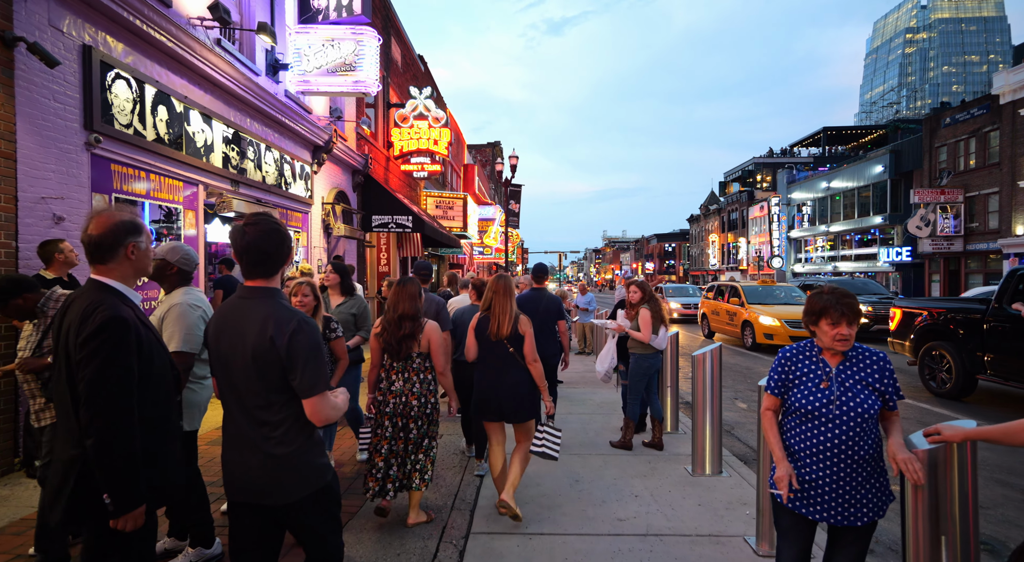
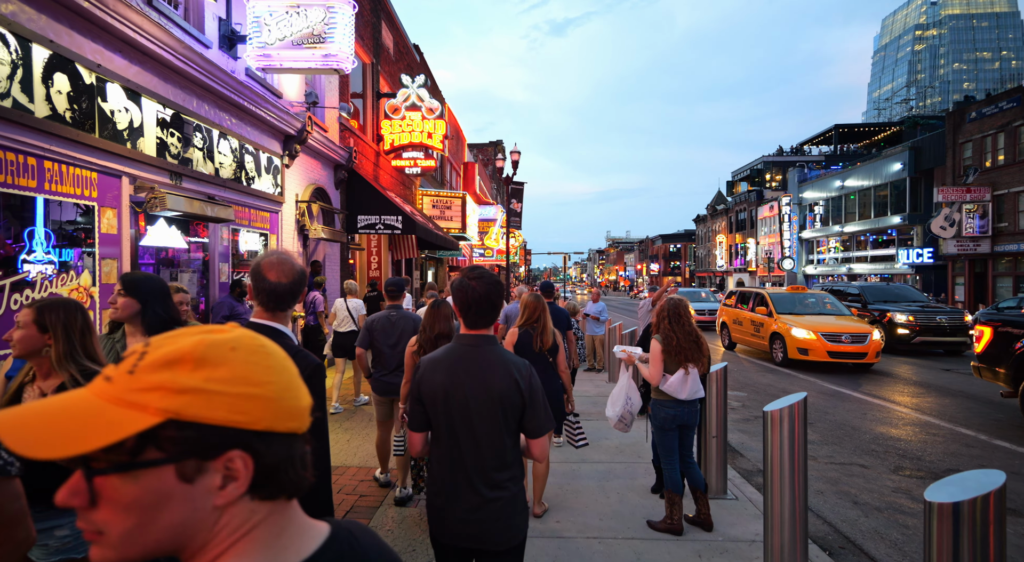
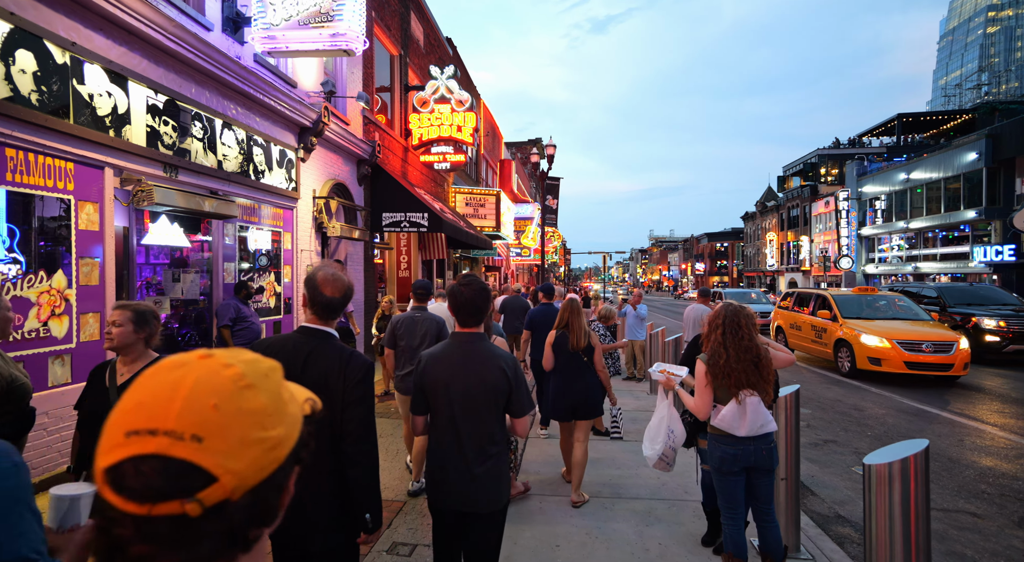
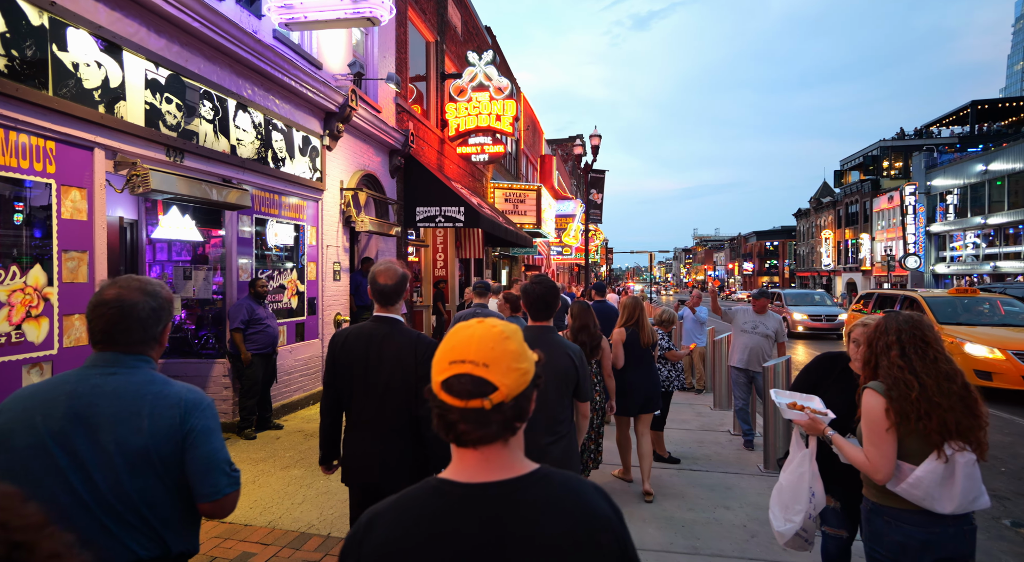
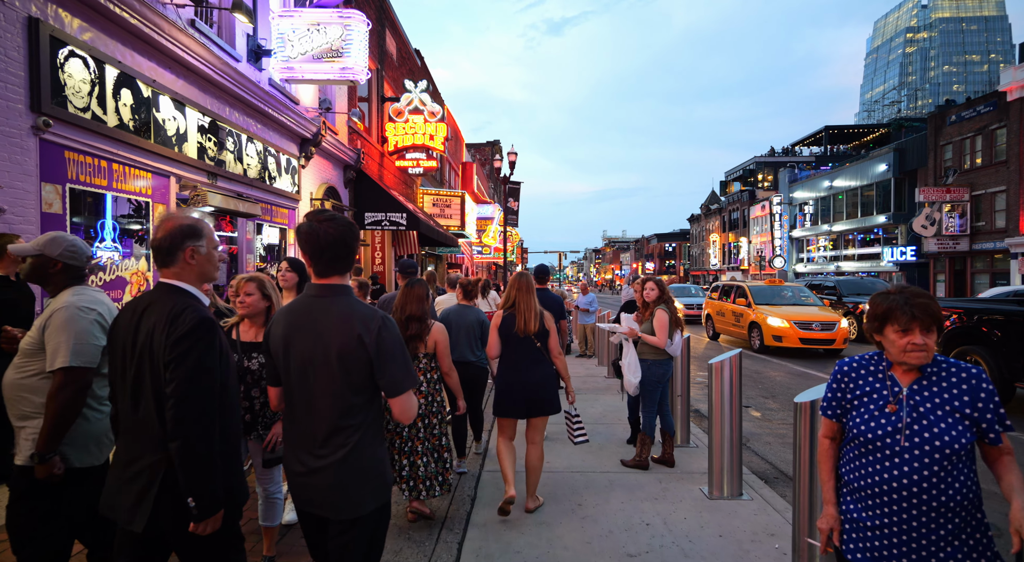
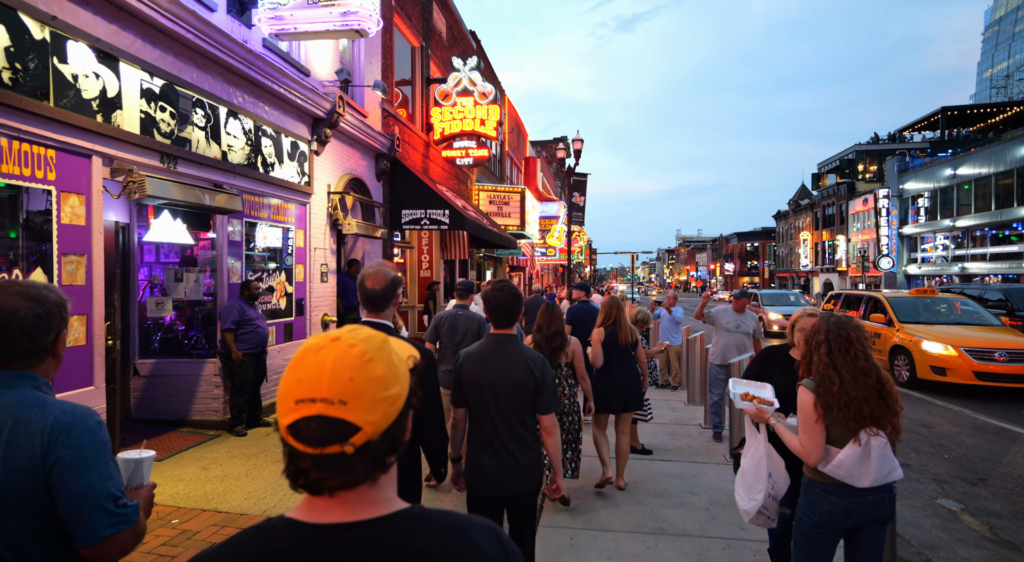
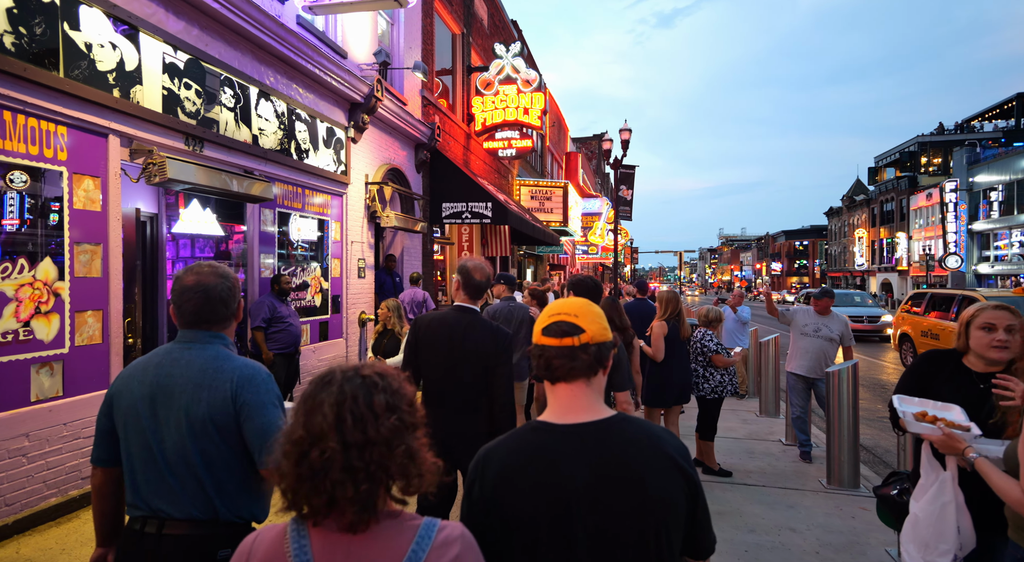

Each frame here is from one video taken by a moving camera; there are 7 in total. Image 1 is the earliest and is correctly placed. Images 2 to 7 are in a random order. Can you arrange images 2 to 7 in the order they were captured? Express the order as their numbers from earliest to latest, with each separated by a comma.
5, 2, 3, 6, 4, 7
